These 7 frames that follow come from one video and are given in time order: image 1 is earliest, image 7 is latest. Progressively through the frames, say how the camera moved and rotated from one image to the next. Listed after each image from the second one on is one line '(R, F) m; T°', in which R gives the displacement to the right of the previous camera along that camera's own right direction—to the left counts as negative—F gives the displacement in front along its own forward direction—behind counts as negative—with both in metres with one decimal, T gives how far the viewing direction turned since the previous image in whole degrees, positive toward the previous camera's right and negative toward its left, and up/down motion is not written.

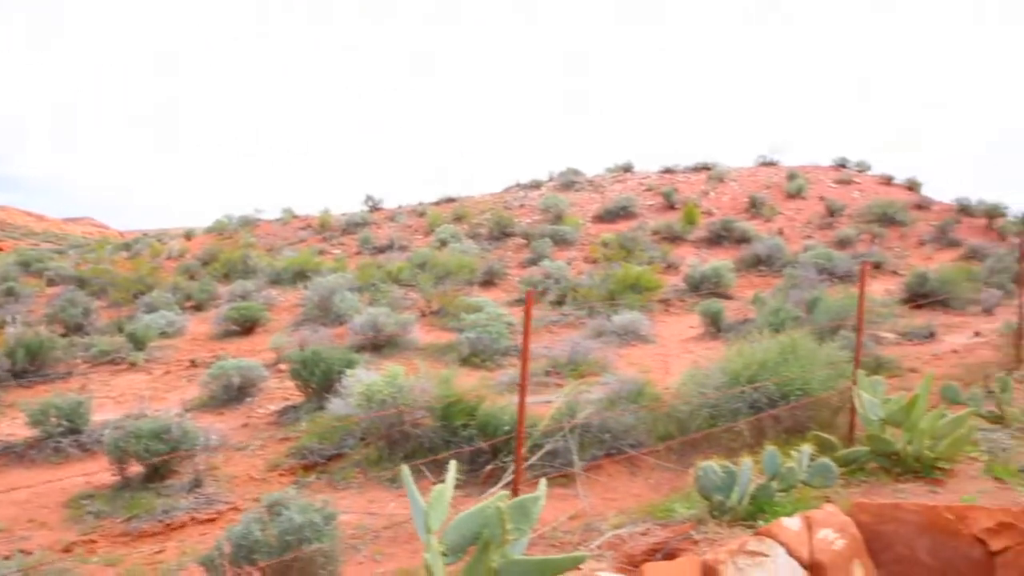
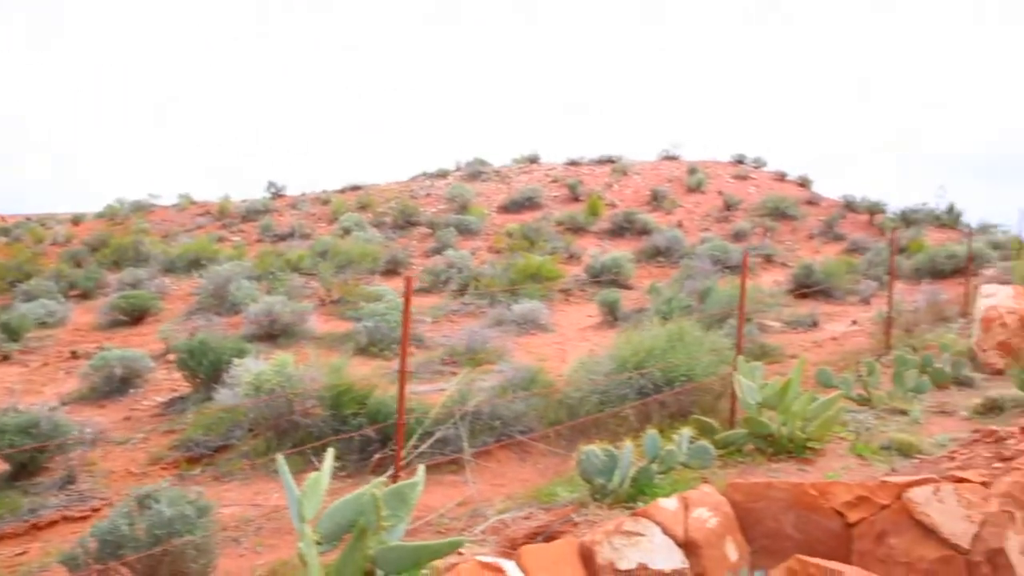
(+0.1, 0.0) m; +6°
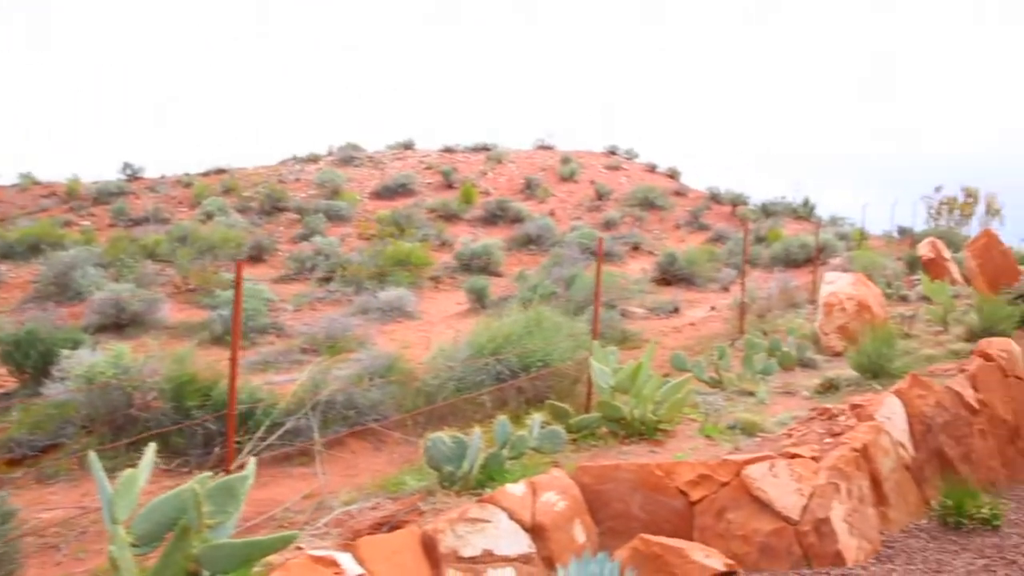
(+0.2, +0.1) m; +8°
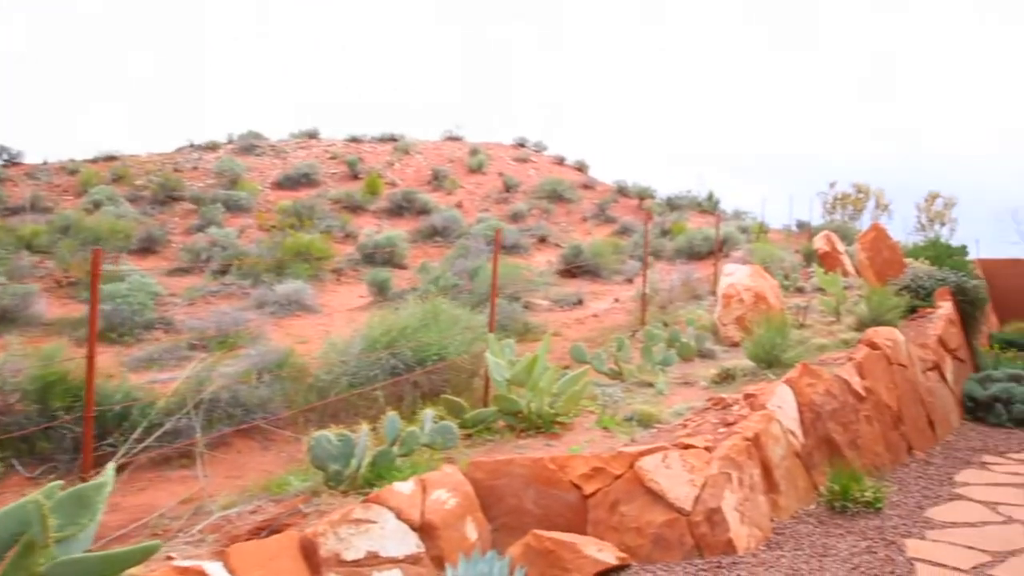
(+0.1, +0.1) m; +6°
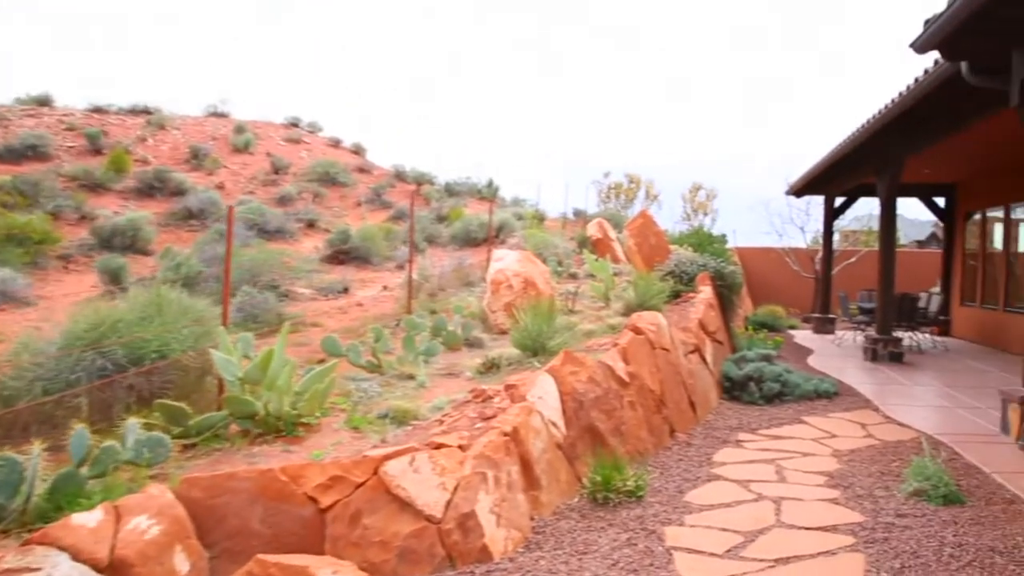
(+0.3, +0.5) m; +14°
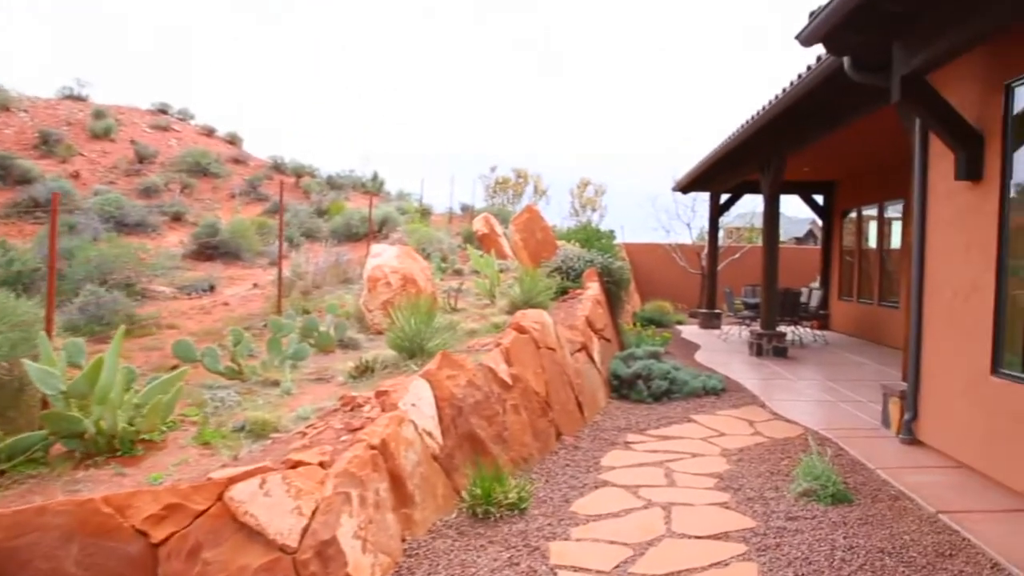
(+0.1, +0.4) m; +7°
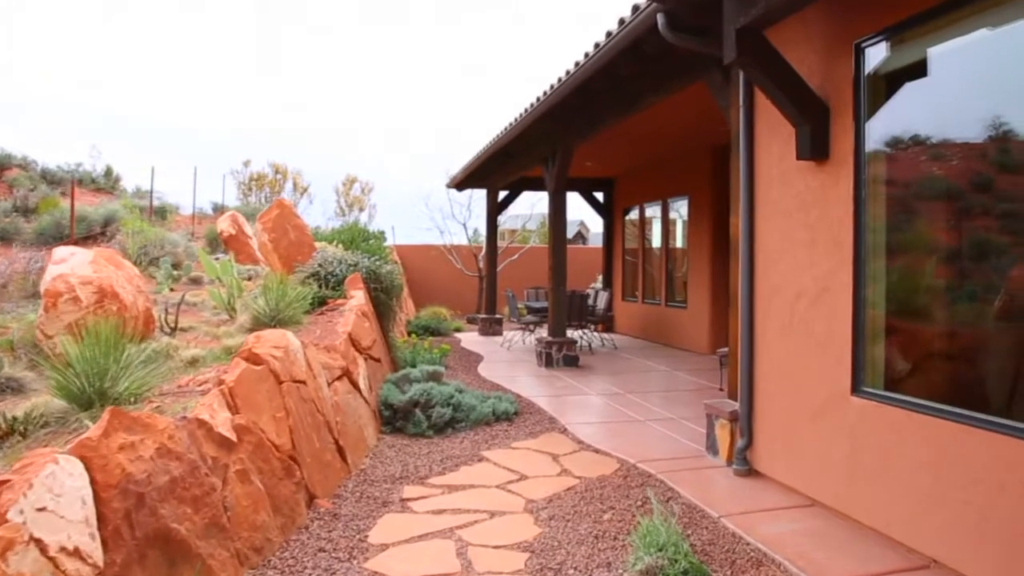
(+0.2, +1.4) m; +16°
